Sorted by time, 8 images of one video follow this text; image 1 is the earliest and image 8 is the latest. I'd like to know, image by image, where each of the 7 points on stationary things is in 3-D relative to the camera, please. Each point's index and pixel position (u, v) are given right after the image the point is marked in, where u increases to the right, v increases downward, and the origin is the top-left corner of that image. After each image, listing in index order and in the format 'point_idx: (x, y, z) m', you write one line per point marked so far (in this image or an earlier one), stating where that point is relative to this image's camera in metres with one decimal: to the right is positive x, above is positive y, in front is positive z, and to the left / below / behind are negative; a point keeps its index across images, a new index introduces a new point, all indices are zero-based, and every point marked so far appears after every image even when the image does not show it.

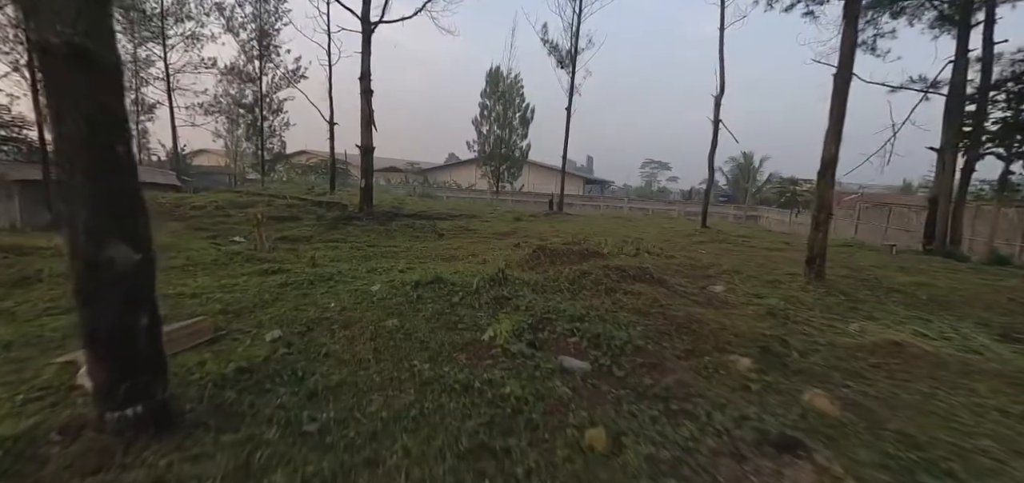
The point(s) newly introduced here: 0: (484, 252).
0: (-0.4, -0.2, +6.3) m
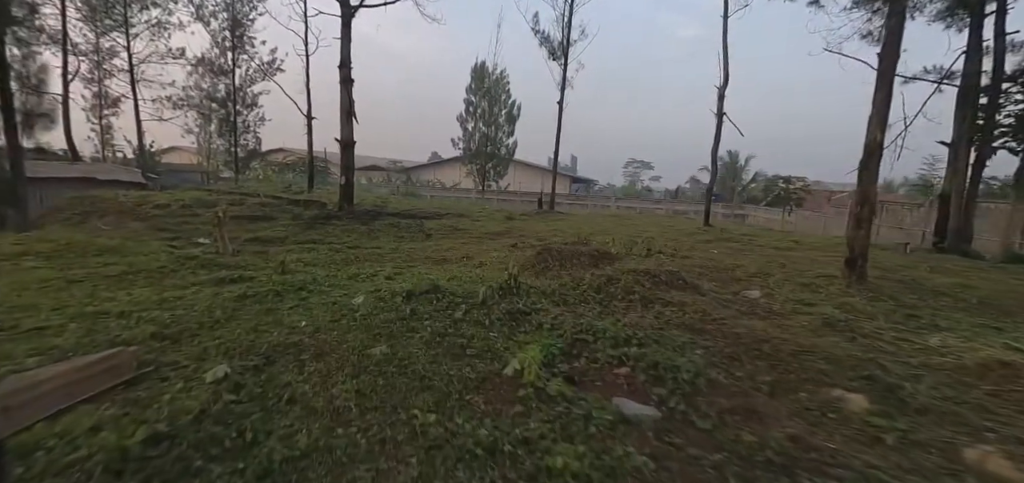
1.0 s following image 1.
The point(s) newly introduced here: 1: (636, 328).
0: (-0.5, -0.2, +5.7) m
1: (+0.7, -0.5, +2.3) m
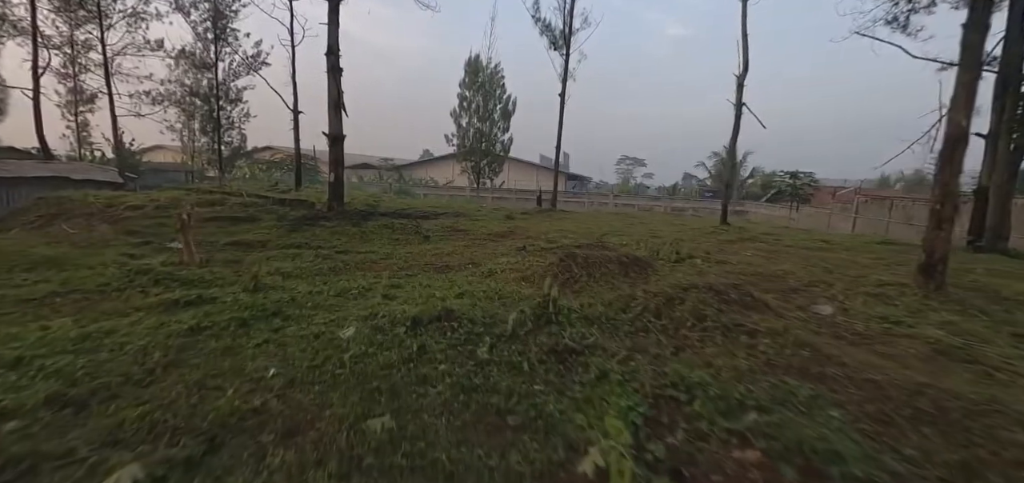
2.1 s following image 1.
0: (-0.3, -0.2, +5.0) m
1: (+1.0, -0.6, +1.6) m
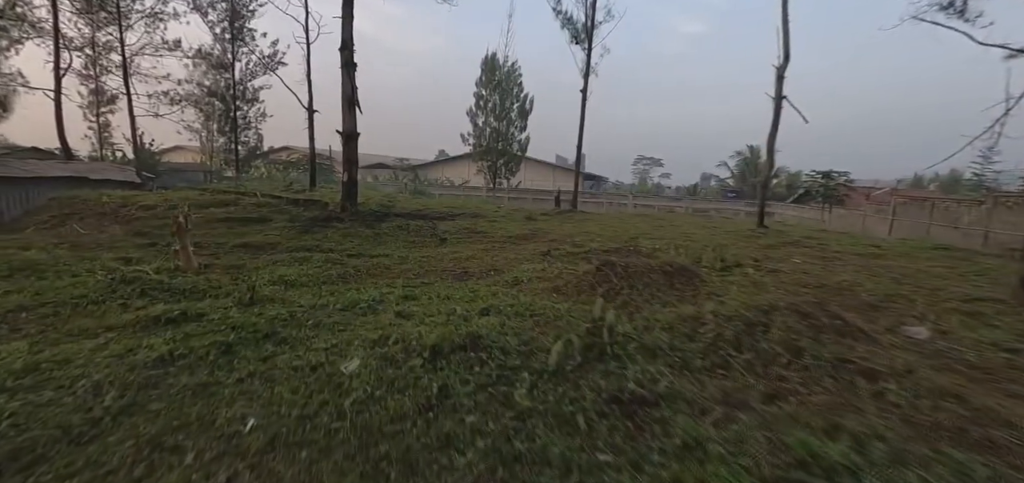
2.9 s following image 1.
0: (0.0, -0.3, +4.6) m
1: (+1.1, -0.6, +1.2) m
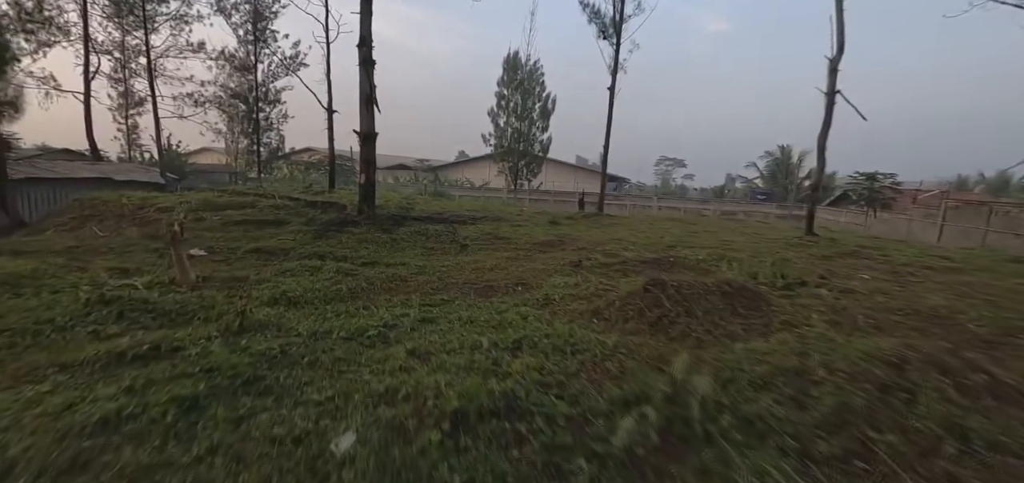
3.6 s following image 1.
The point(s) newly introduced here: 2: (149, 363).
0: (+0.3, -0.4, +4.1) m
1: (+1.3, -0.8, +0.6) m
2: (-1.7, -0.6, +1.8) m
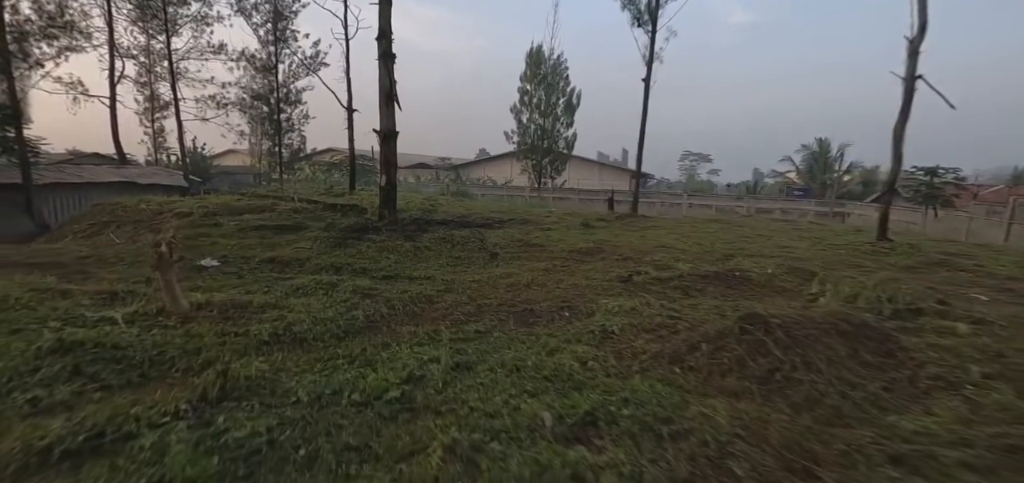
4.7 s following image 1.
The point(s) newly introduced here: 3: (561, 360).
0: (+0.7, -0.5, +3.5) m
1: (+1.5, -0.9, 0.0) m
2: (-1.4, -0.7, +1.3) m
3: (+0.3, -0.7, +2.3) m
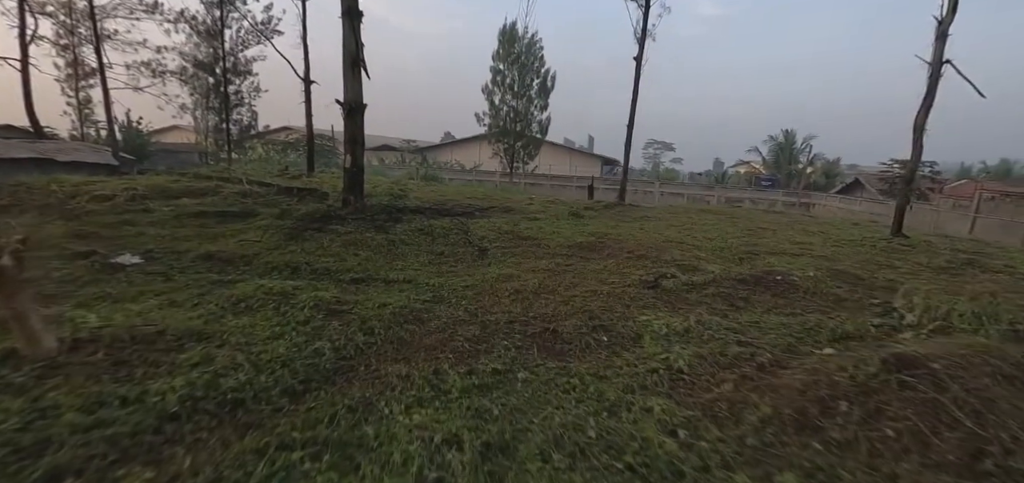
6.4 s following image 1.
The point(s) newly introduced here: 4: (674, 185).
0: (+0.8, -0.6, +2.8) m
1: (+1.9, -1.1, -0.6) m
2: (-1.1, -0.8, +0.4) m
3: (+0.5, -0.8, +1.5) m
4: (+8.4, +2.9, +19.4) m
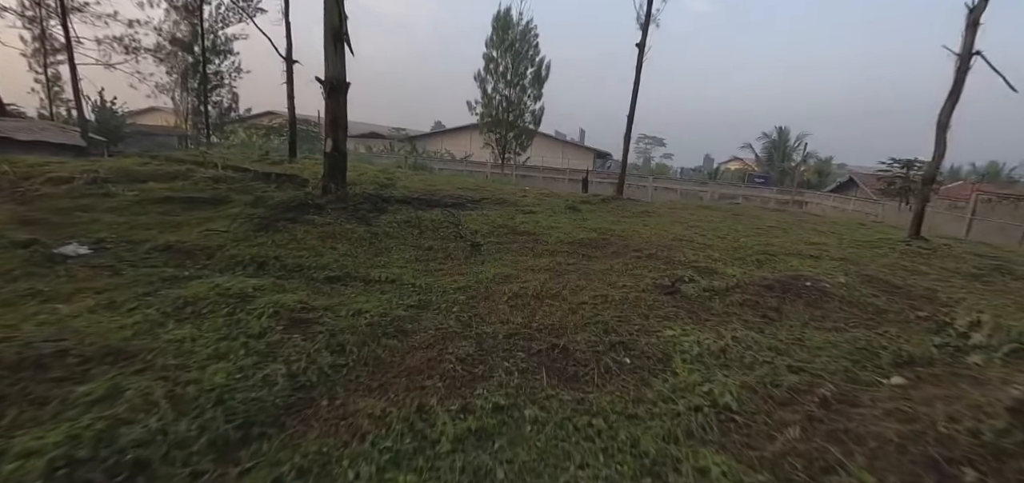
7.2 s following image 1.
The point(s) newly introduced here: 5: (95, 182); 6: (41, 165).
0: (+0.8, -0.6, +2.4) m
1: (+2.0, -1.1, -1.0) m
2: (-1.0, -0.8, -0.1) m
3: (+0.6, -0.8, +1.1) m
4: (+8.0, +3.1, +19.1) m
5: (-7.6, +1.1, +6.9) m
6: (-9.9, +1.6, +7.9) m
